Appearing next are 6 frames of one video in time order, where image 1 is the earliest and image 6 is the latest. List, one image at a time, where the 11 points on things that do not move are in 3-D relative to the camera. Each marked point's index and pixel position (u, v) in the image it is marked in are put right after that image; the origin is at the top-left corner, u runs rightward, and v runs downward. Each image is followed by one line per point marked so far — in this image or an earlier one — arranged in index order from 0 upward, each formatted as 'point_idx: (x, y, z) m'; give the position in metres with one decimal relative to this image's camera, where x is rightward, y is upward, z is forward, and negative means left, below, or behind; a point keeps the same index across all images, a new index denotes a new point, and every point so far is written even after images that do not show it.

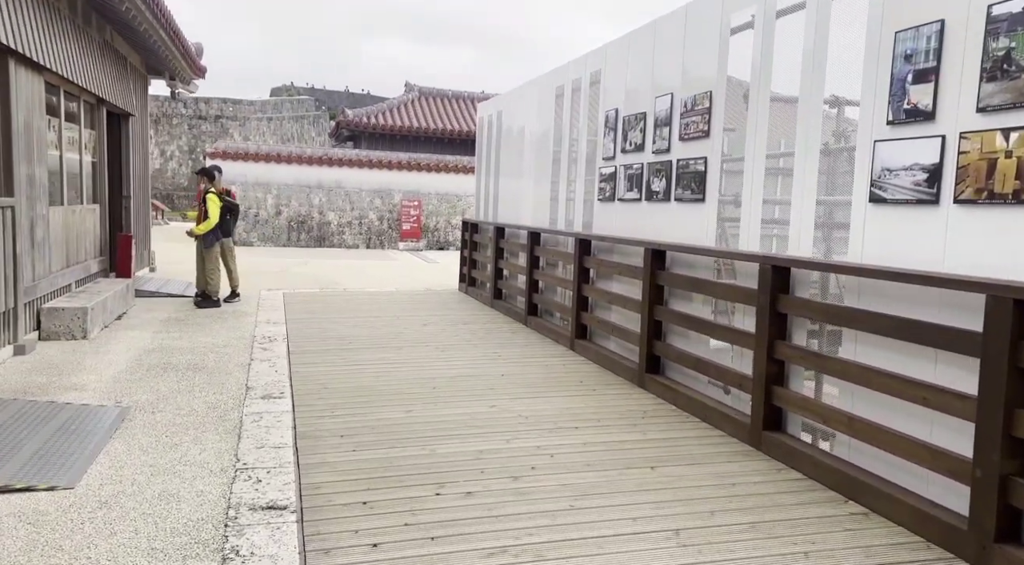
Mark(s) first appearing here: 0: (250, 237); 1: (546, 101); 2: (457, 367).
0: (-4.9, +0.9, +16.8) m
1: (+0.3, +1.6, +7.8) m
2: (-0.4, -0.6, +5.7) m
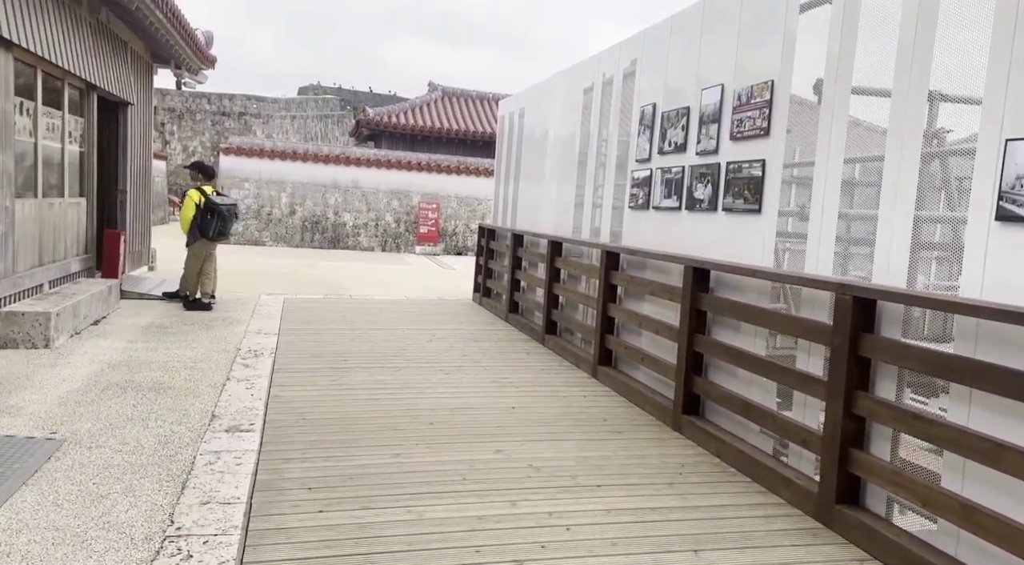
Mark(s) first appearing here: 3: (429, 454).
0: (-4.5, +0.8, +16.1) m
1: (+0.5, +1.5, +7.0) m
2: (-0.3, -0.6, +5.0) m
3: (-0.4, -0.7, +3.8) m
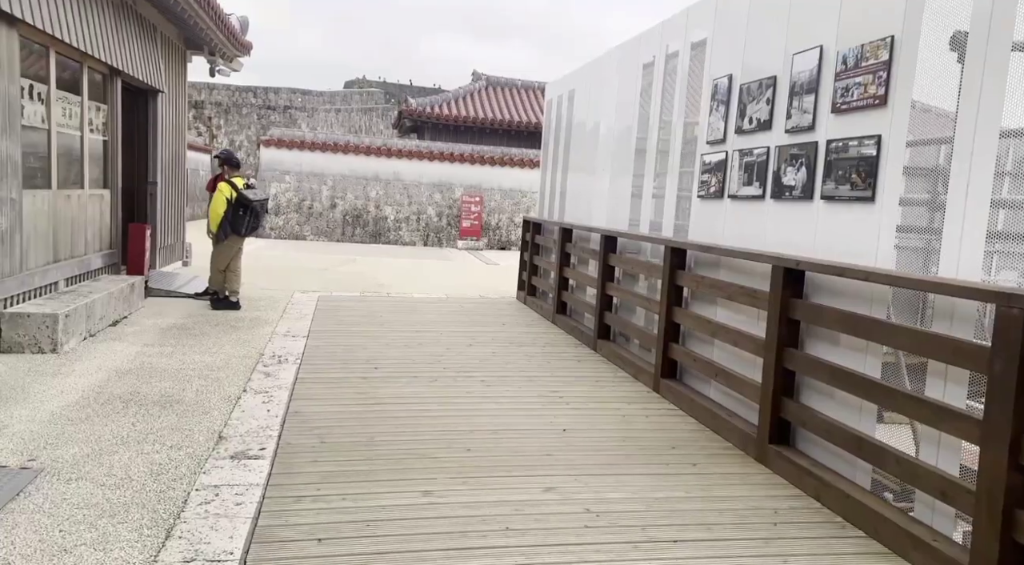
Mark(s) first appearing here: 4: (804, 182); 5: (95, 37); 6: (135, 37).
0: (-3.7, +0.9, +15.7) m
1: (+0.8, +1.5, +6.3) m
2: (0.0, -0.6, +4.3) m
3: (-0.2, -0.7, +3.2) m
4: (+1.2, +0.4, +3.5) m
5: (-3.4, +2.0, +7.2) m
6: (-3.7, +2.4, +8.7) m
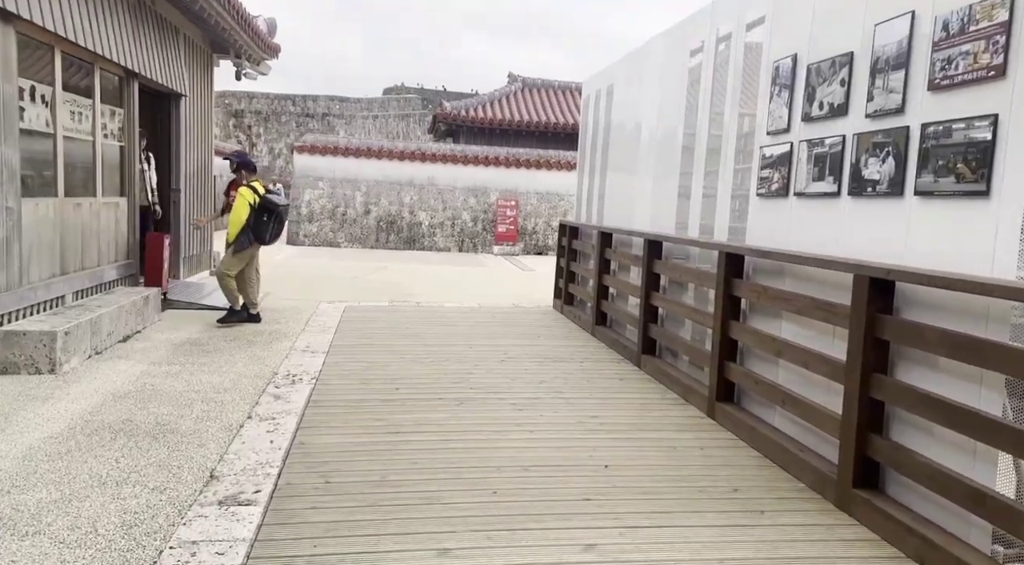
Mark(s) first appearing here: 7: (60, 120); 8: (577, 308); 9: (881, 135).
0: (-3.0, +0.8, +15.3) m
1: (+1.1, +1.4, +5.8) m
2: (+0.1, -0.7, +3.8) m
3: (-0.1, -0.8, +2.6) m
4: (+1.3, +0.4, +3.0) m
5: (-3.1, +1.9, +6.8) m
6: (-3.3, +2.3, +8.3) m
7: (-3.1, +1.1, +6.1) m
8: (+0.6, -0.2, +8.1) m
9: (+1.3, +0.5, +3.0) m
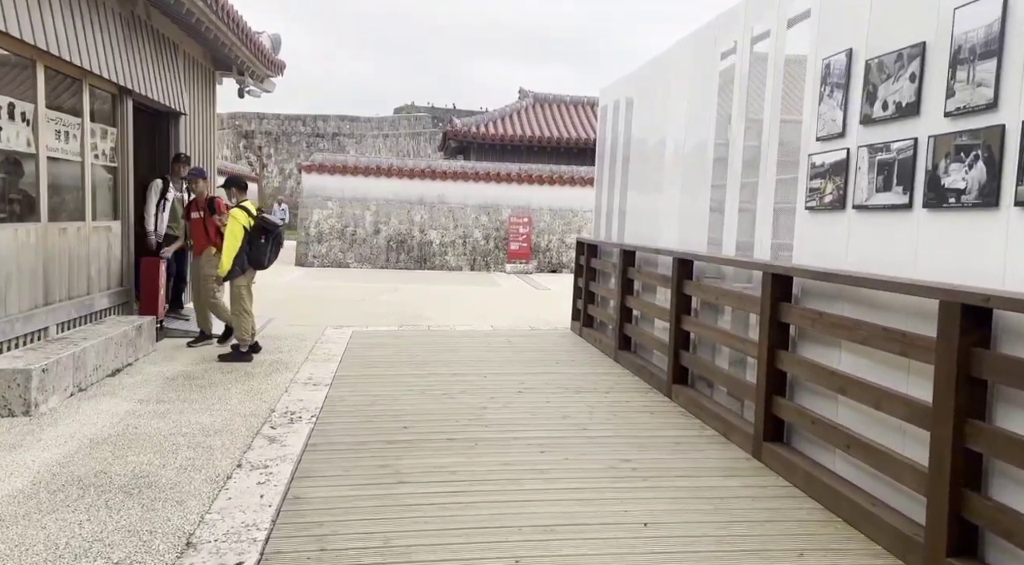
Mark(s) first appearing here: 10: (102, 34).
0: (-2.8, +0.4, +14.9) m
1: (+1.1, +1.3, +5.3) m
2: (+0.2, -0.8, +3.3) m
3: (0.0, -0.9, +2.2) m
4: (+1.3, +0.3, +2.5) m
5: (-3.0, +1.7, +6.4) m
6: (-3.2, +2.0, +7.9) m
7: (-3.0, +0.9, +5.7) m
8: (+0.7, -0.4, +7.6) m
9: (+1.3, +0.4, +2.6) m
10: (-3.0, +1.8, +6.5) m
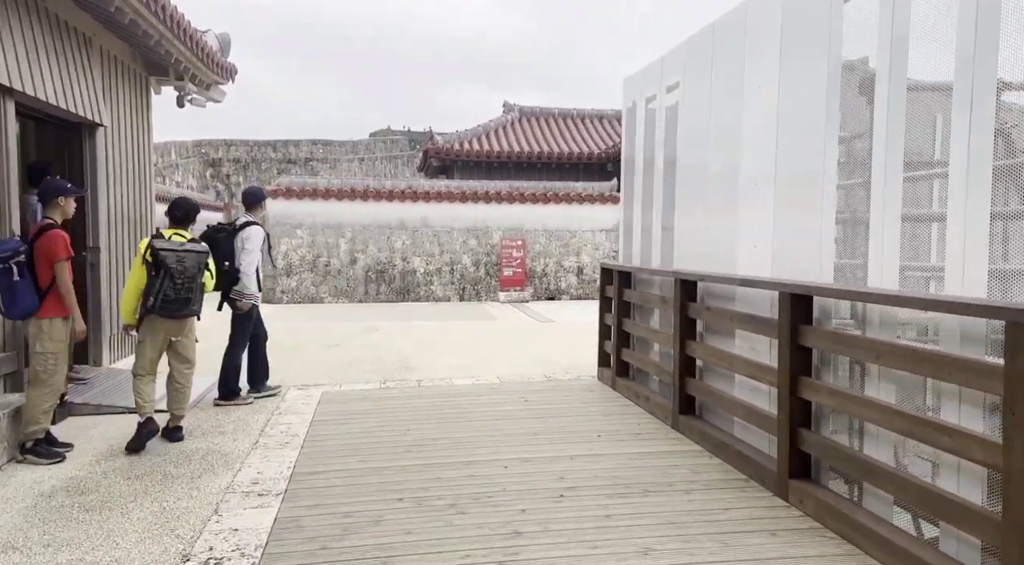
0: (-2.9, -0.2, +13.2) m
1: (+1.2, +1.1, +3.7) m
2: (+0.4, -1.0, +1.6) m
3: (+0.2, -1.0, +0.4) m
4: (+1.5, +0.2, +0.8) m
5: (-2.9, +1.3, +4.7) m
6: (-3.2, +1.6, +6.2) m
7: (-2.9, +0.6, +3.9) m
8: (+0.8, -0.7, +5.9) m
9: (+1.5, +0.3, +0.9) m
10: (-3.0, +1.5, +4.7) m
